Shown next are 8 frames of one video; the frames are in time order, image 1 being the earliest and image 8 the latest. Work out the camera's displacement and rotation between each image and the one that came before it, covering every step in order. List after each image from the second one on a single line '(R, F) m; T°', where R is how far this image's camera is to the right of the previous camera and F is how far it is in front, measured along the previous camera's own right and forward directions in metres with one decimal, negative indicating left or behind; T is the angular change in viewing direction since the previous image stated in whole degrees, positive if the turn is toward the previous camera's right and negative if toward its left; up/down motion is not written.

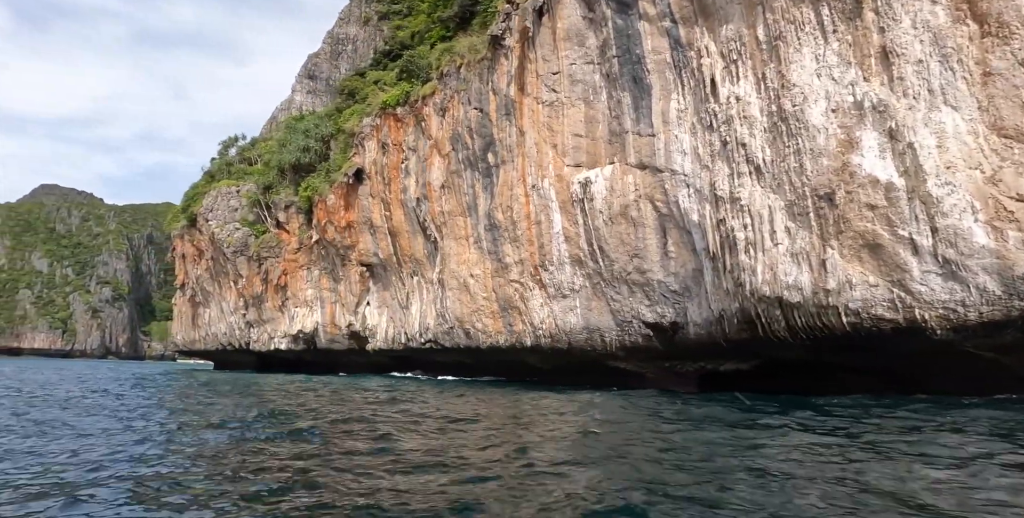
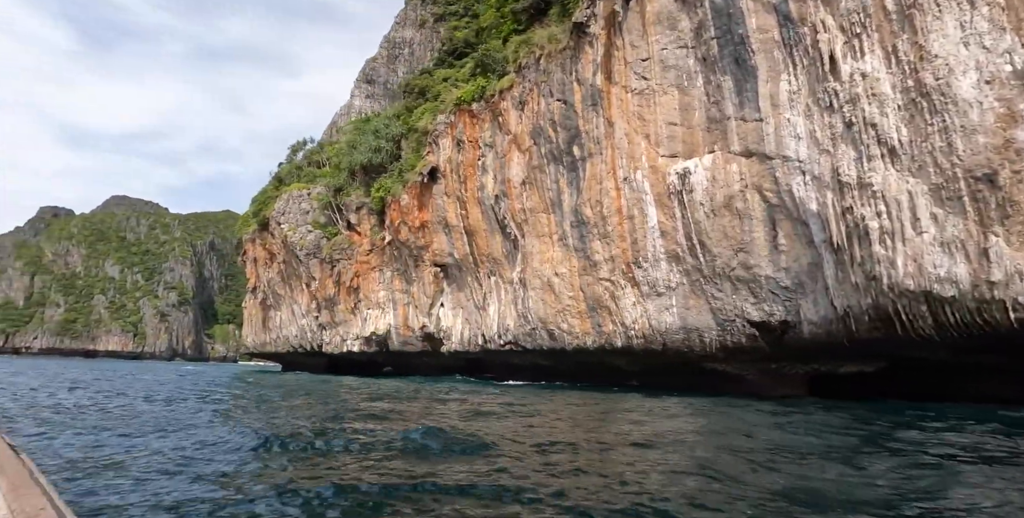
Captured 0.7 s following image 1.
(-1.5, +0.6) m; -4°
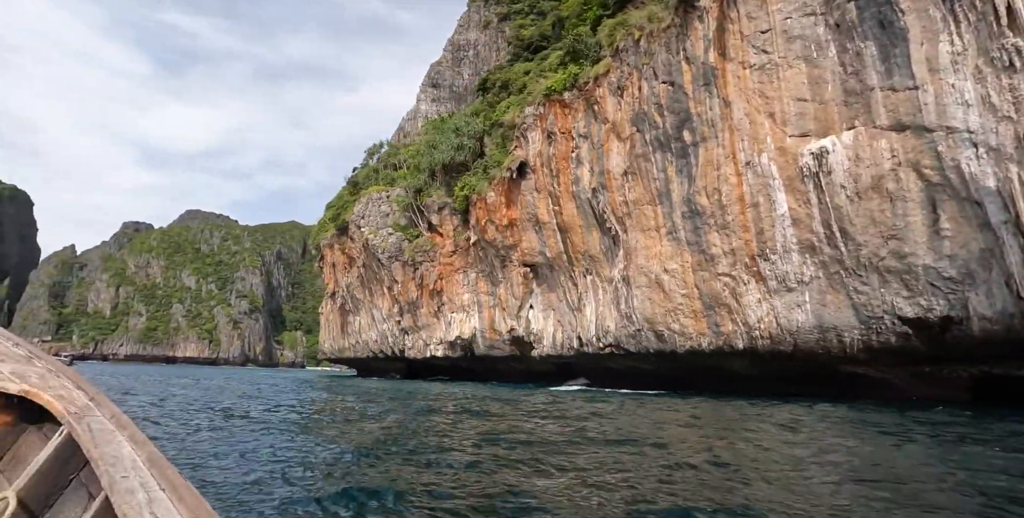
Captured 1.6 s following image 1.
(-1.6, +0.9) m; -5°
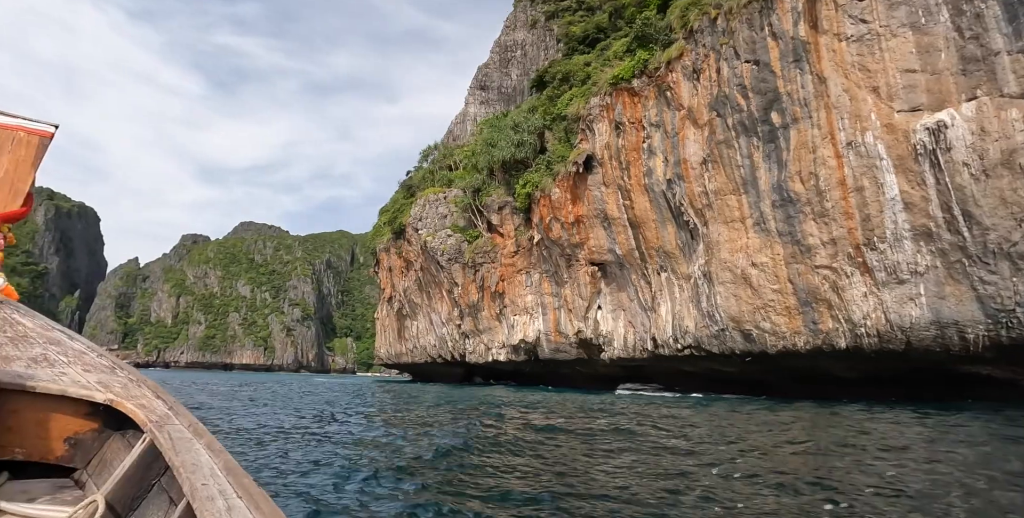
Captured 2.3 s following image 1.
(-0.9, +0.6) m; -4°
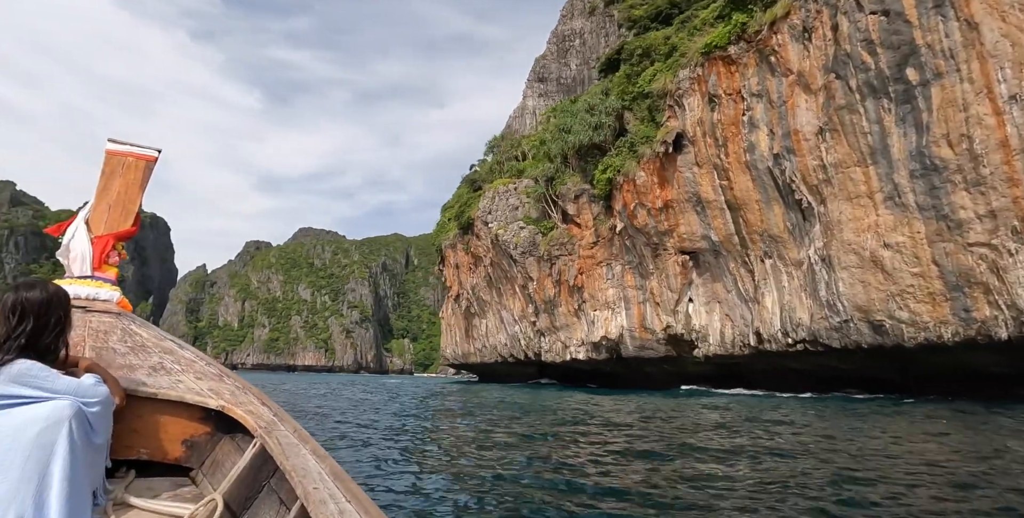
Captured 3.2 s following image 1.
(-1.1, +1.0) m; -5°
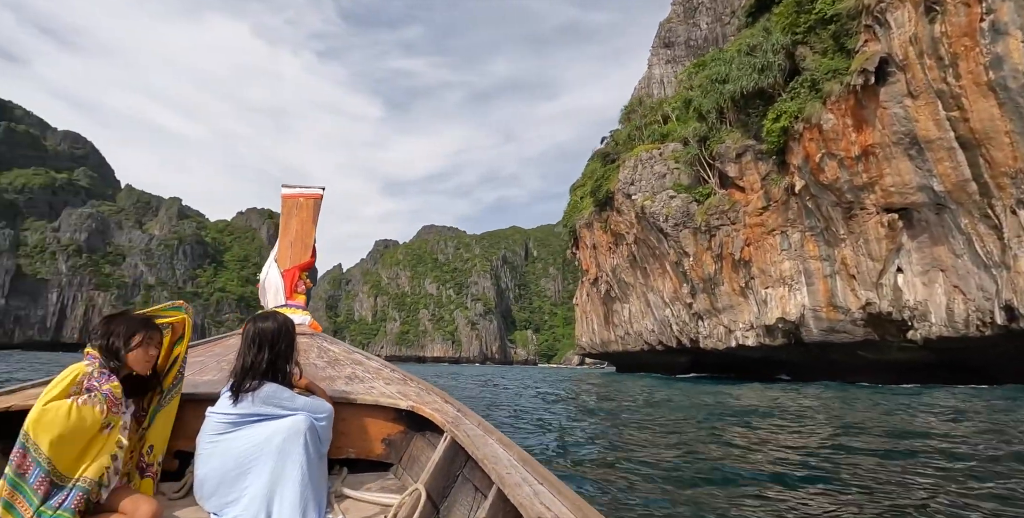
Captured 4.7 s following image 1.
(-1.1, +1.3) m; -12°
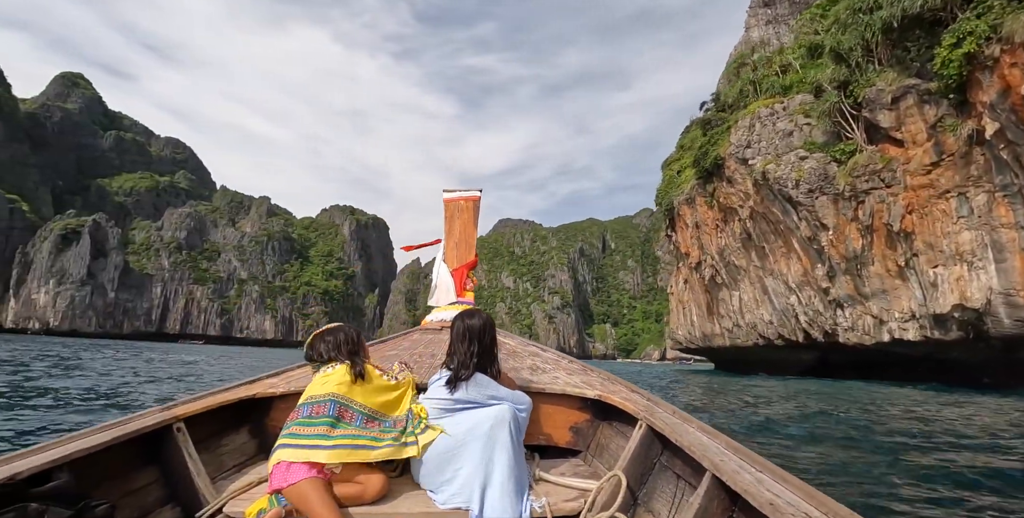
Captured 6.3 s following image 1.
(-0.5, +1.8) m; -8°
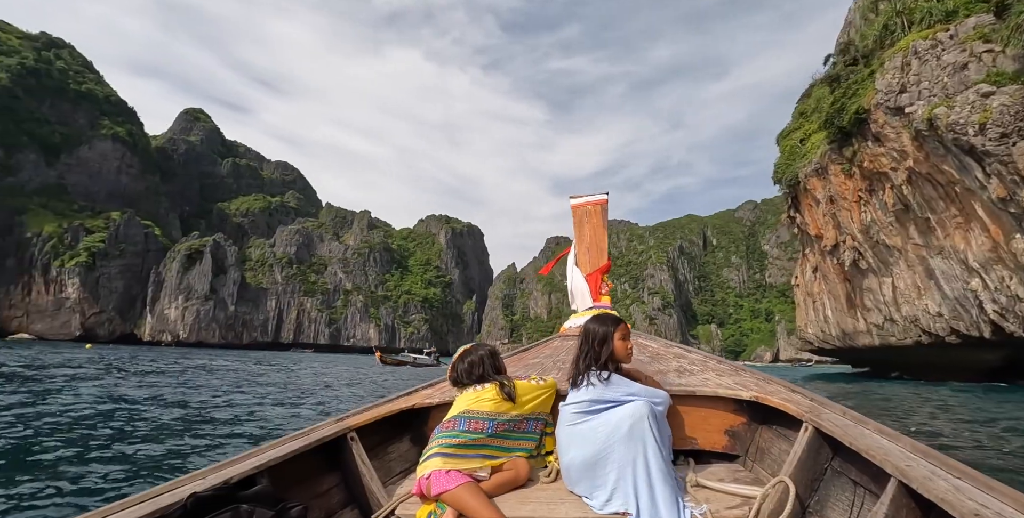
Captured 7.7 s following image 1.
(+0.1, +1.5) m; -11°
